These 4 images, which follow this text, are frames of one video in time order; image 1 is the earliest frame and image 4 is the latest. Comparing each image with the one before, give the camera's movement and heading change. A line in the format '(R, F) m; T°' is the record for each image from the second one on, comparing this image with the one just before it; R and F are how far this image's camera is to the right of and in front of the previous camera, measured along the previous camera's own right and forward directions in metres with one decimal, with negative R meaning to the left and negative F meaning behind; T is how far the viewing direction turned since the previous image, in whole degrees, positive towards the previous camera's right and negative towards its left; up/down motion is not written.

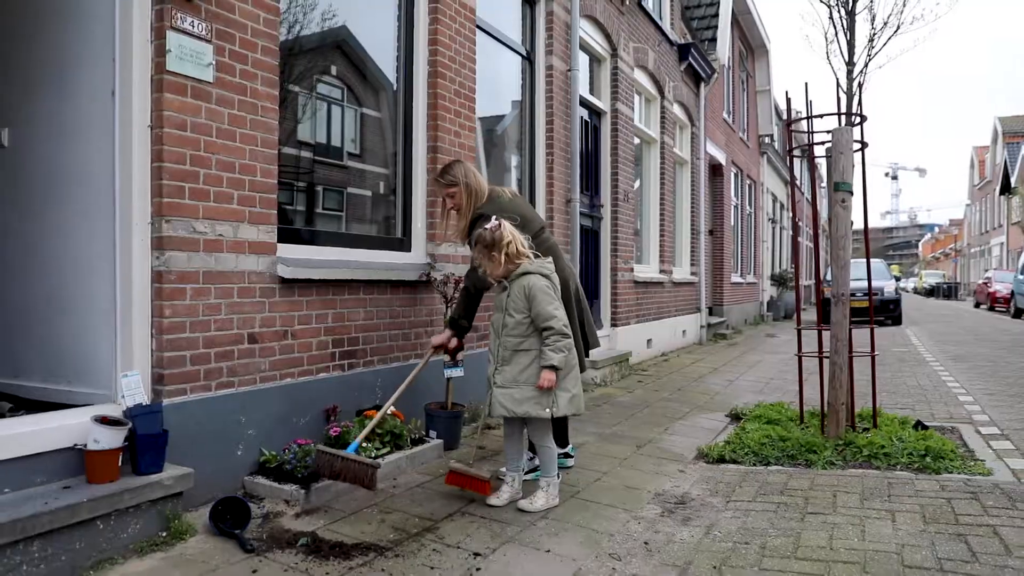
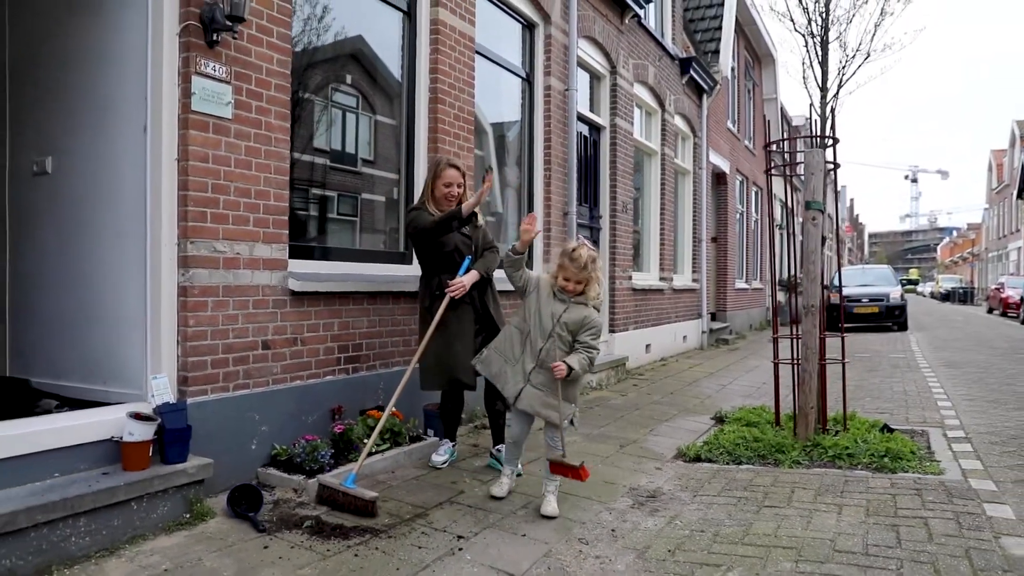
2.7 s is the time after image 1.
(+0.2, -0.4) m; -1°
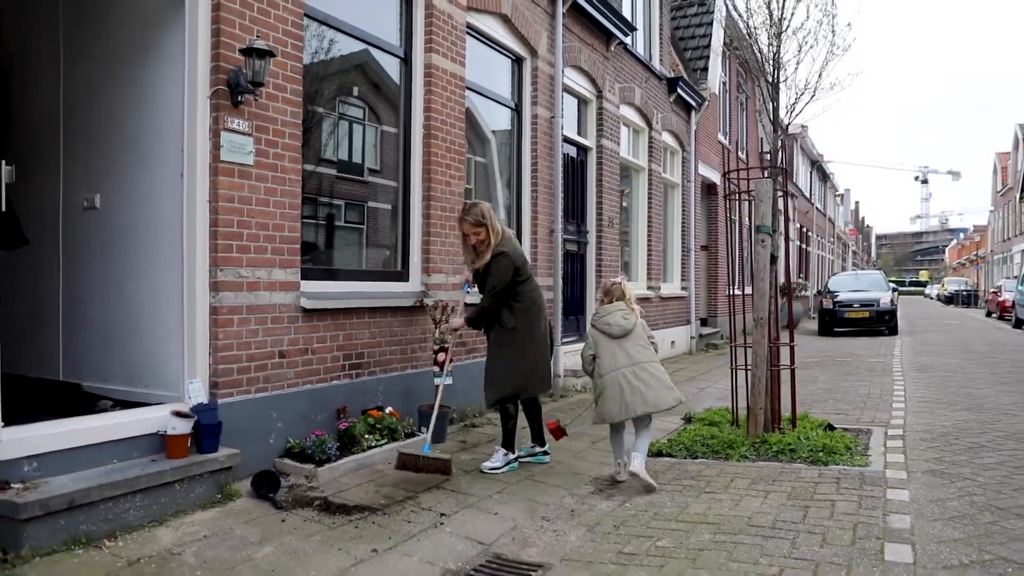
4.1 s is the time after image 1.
(+0.2, -0.7) m; -1°
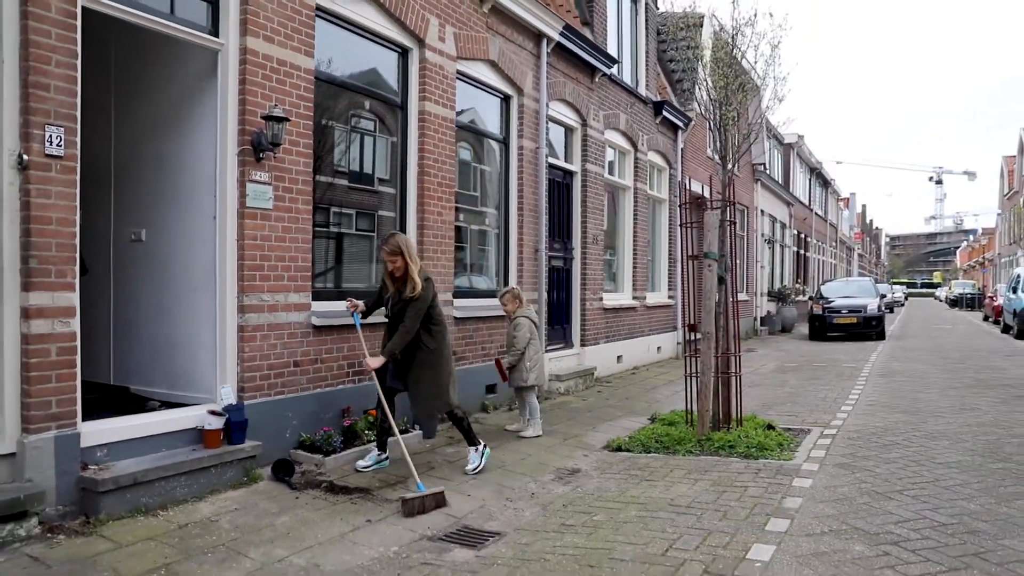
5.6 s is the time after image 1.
(+0.3, -1.0) m; -1°
